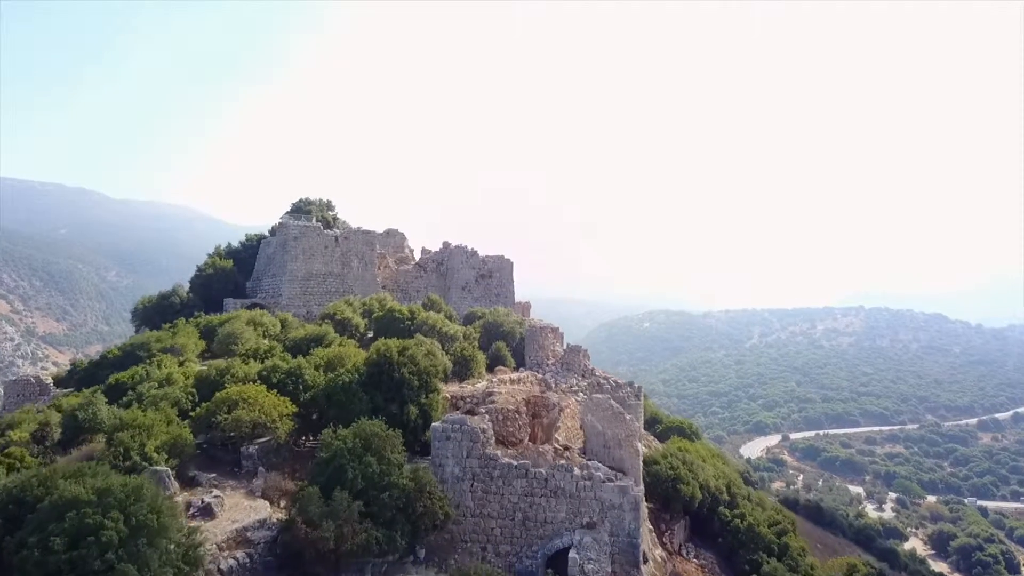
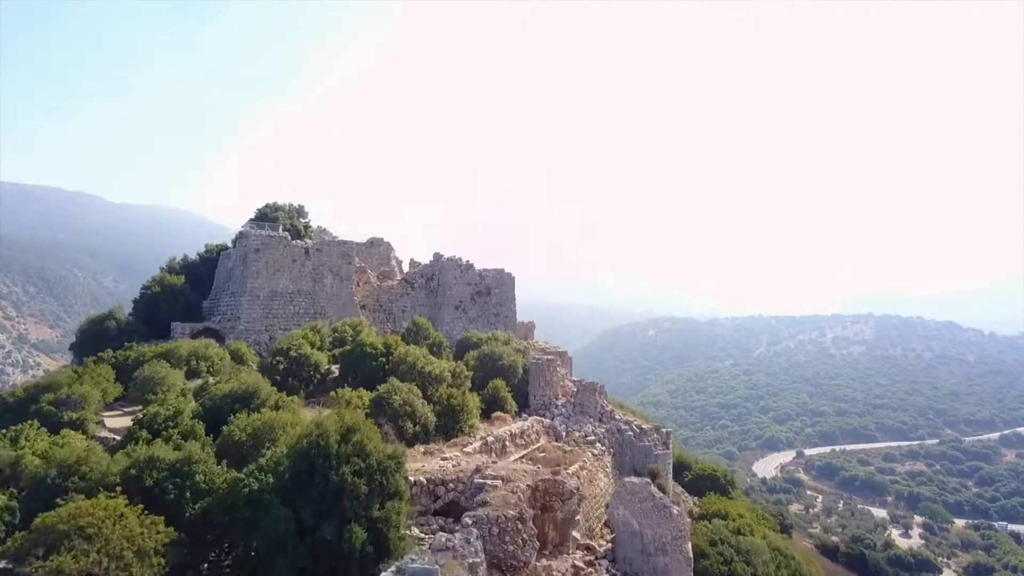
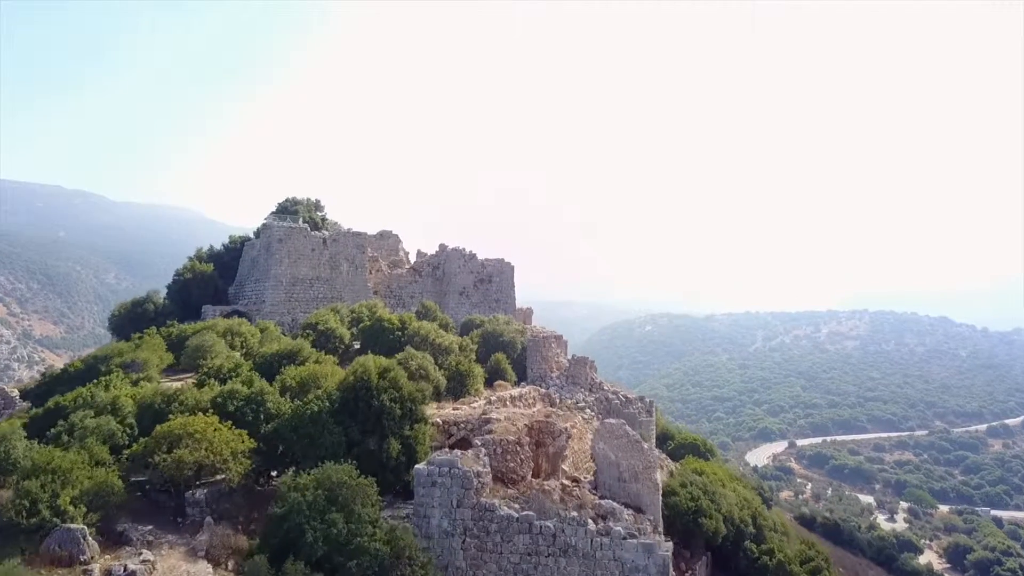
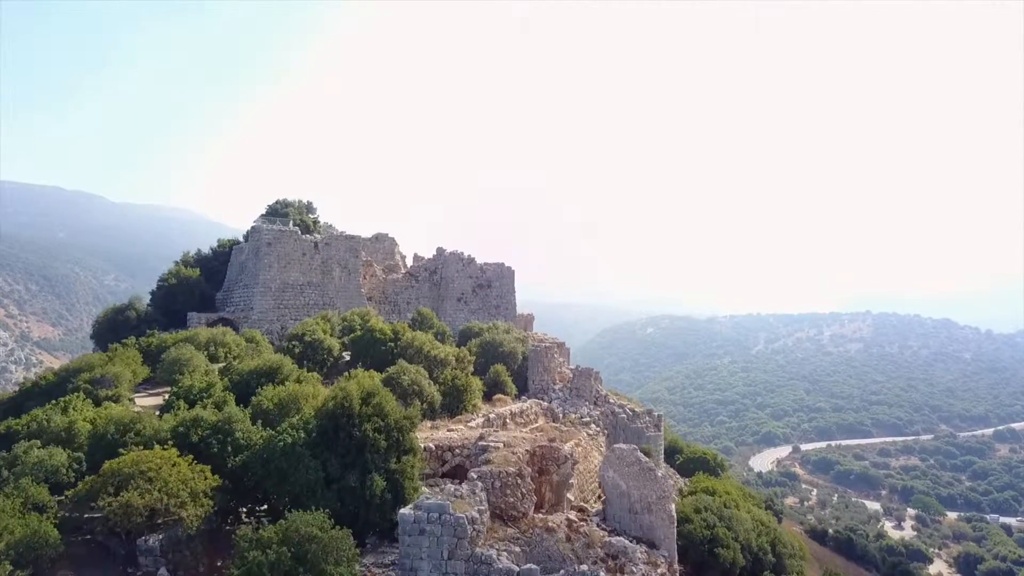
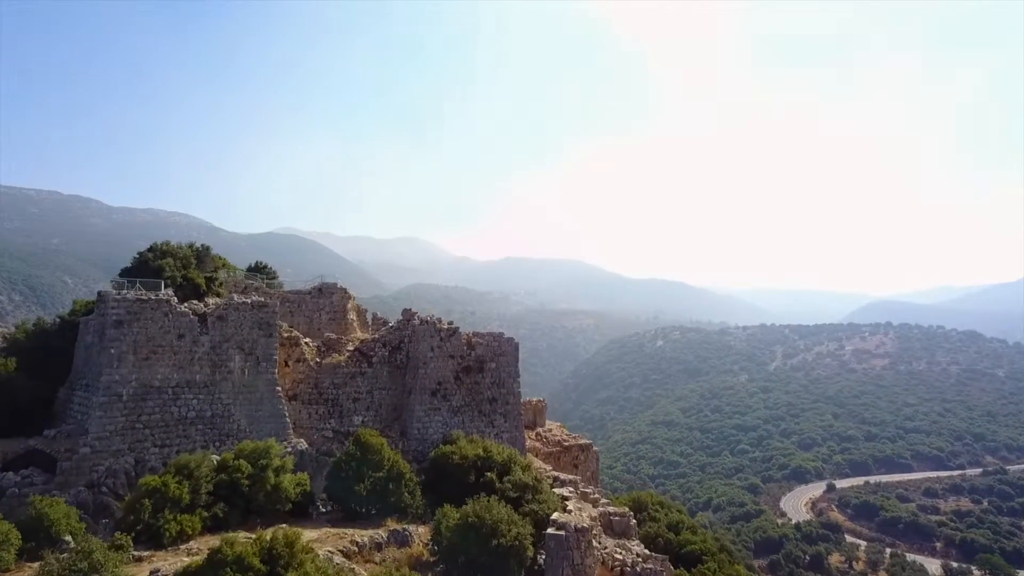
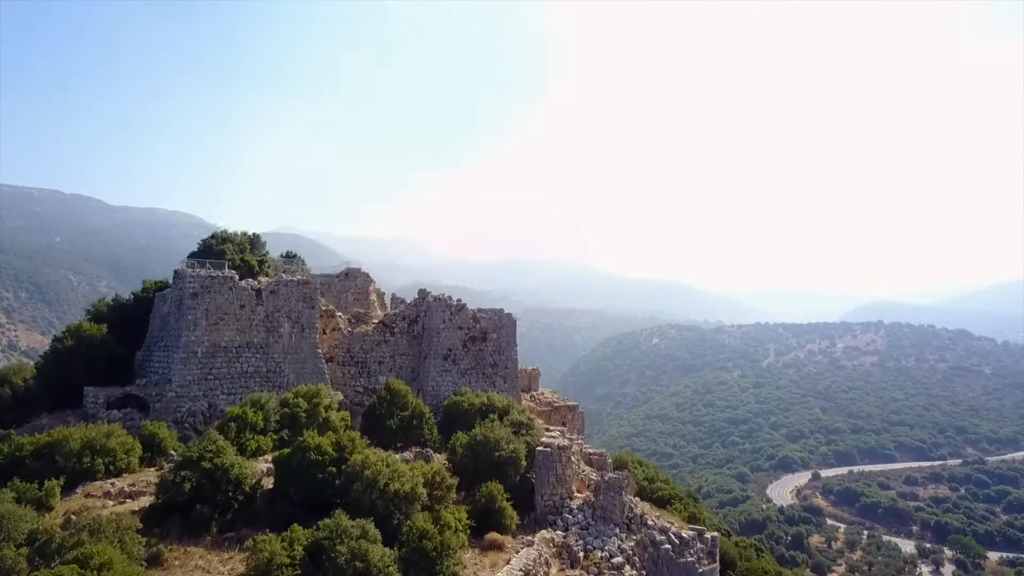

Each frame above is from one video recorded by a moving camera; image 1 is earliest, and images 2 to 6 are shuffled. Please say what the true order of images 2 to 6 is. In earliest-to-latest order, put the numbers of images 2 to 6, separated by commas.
3, 4, 2, 6, 5
